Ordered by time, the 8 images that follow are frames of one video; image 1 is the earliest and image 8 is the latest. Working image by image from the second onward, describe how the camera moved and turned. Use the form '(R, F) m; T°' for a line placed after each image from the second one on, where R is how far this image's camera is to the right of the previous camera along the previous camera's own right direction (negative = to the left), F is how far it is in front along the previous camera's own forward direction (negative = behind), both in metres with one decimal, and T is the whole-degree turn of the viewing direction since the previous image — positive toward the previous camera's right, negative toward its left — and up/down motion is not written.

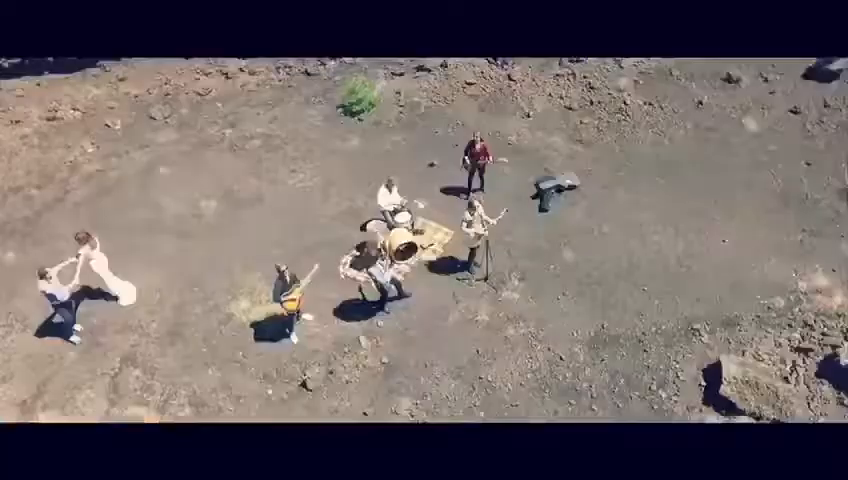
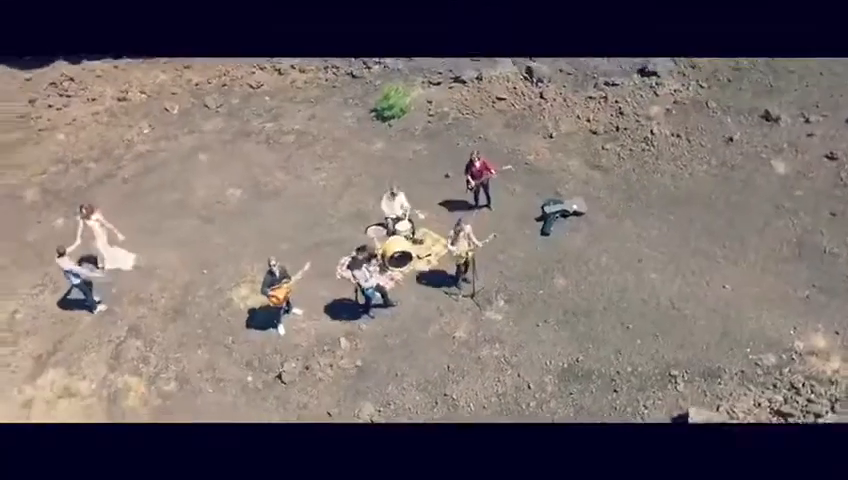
(+1.9, 0.0) m; -6°
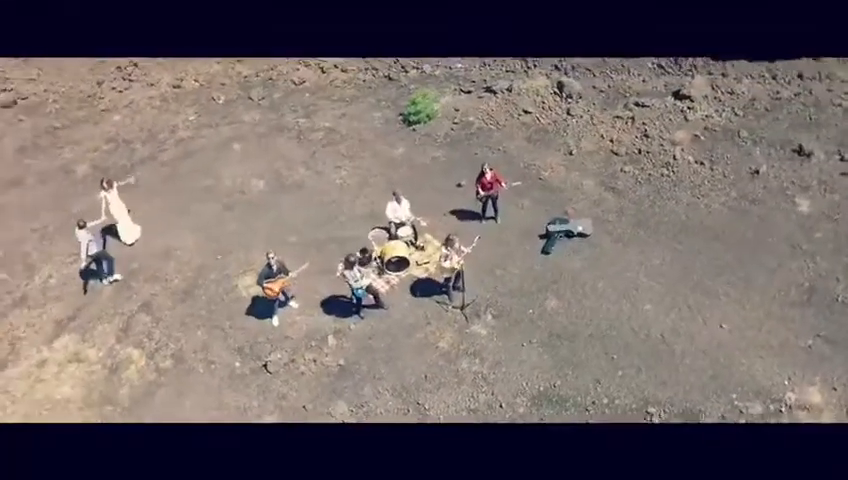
(+1.5, 0.0) m; -5°
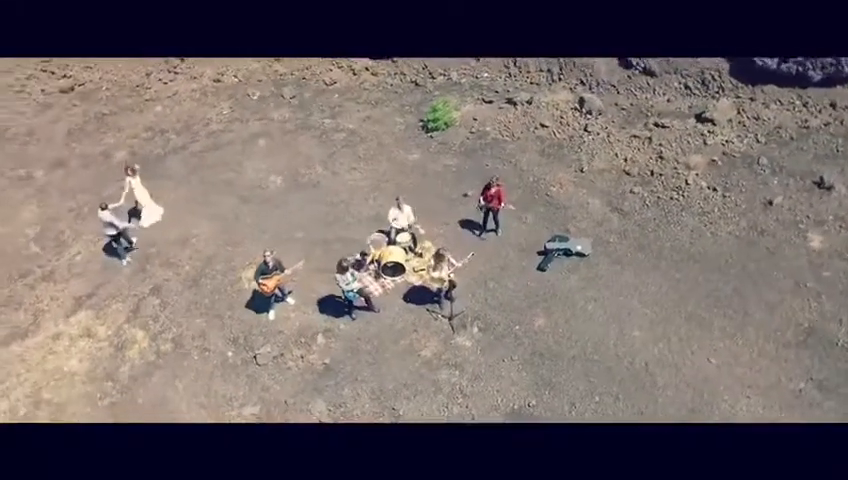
(+1.3, -0.1) m; -4°
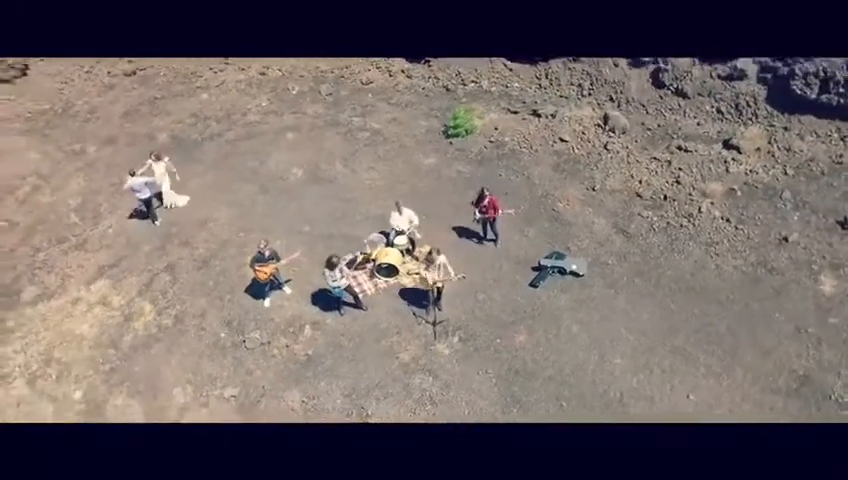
(+1.6, 0.0) m; -5°
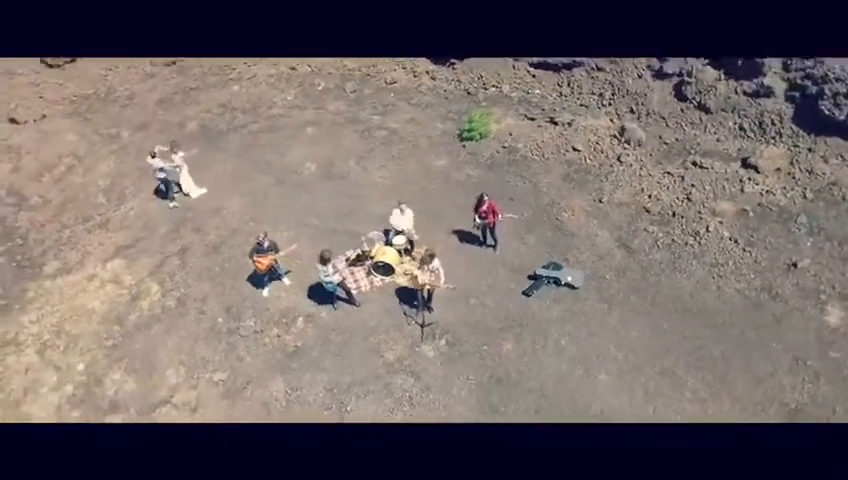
(+1.1, 0.0) m; -4°
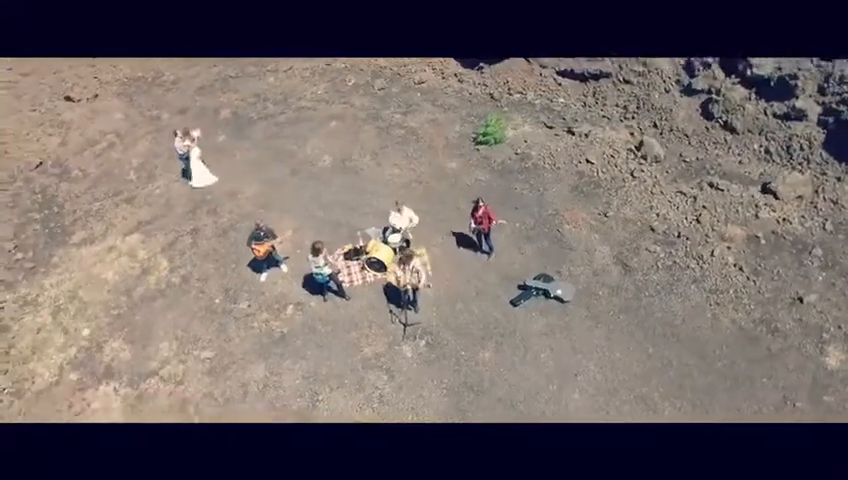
(+1.5, +0.1) m; -4°
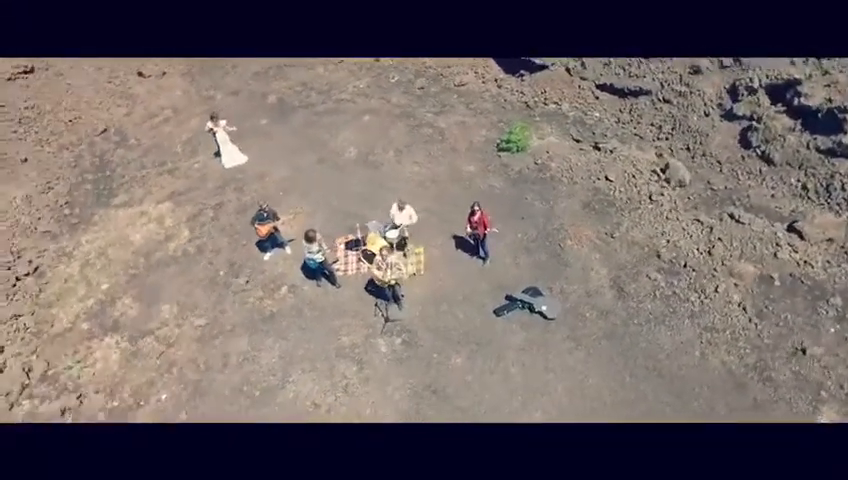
(+1.9, +0.1) m; -6°
